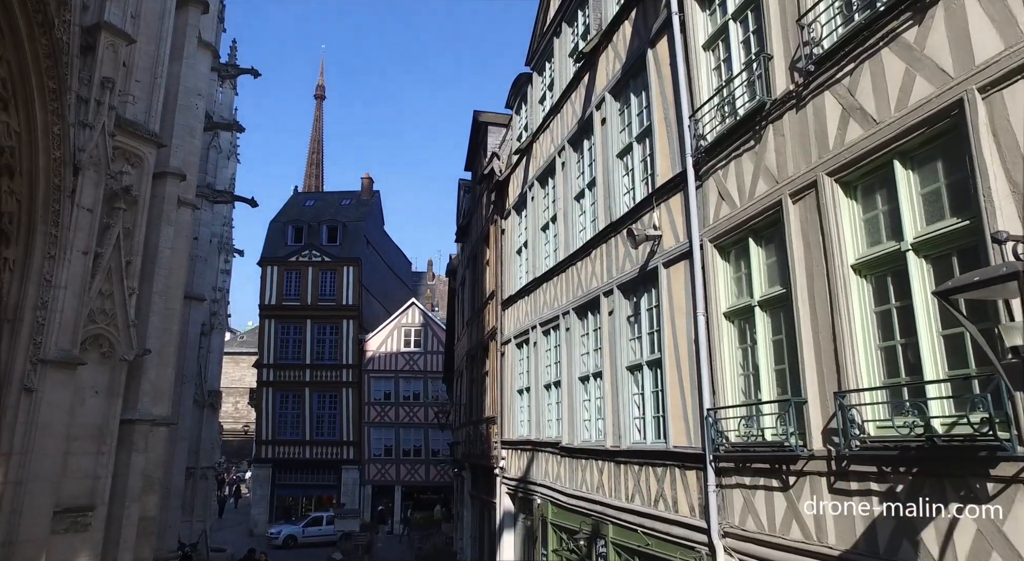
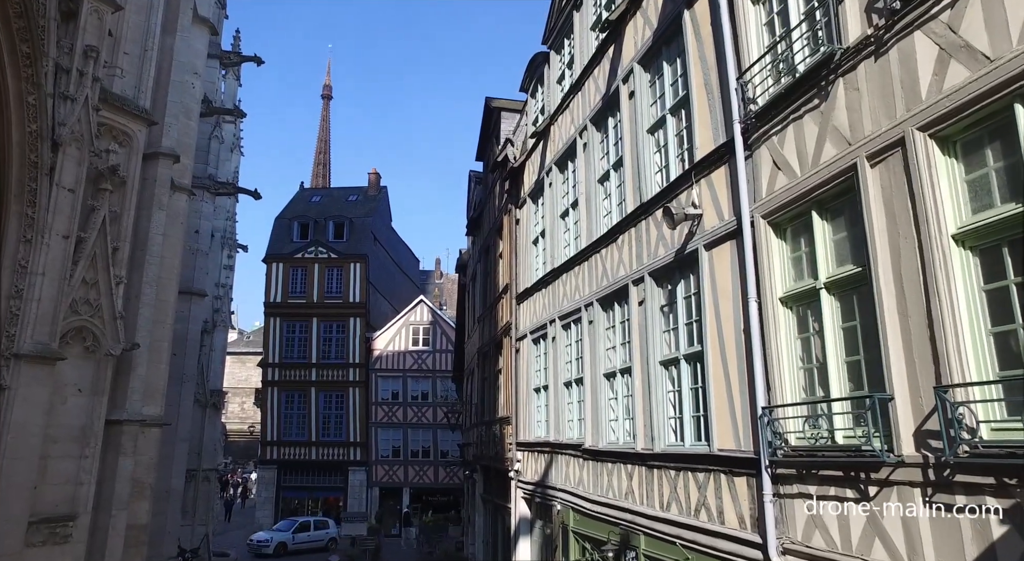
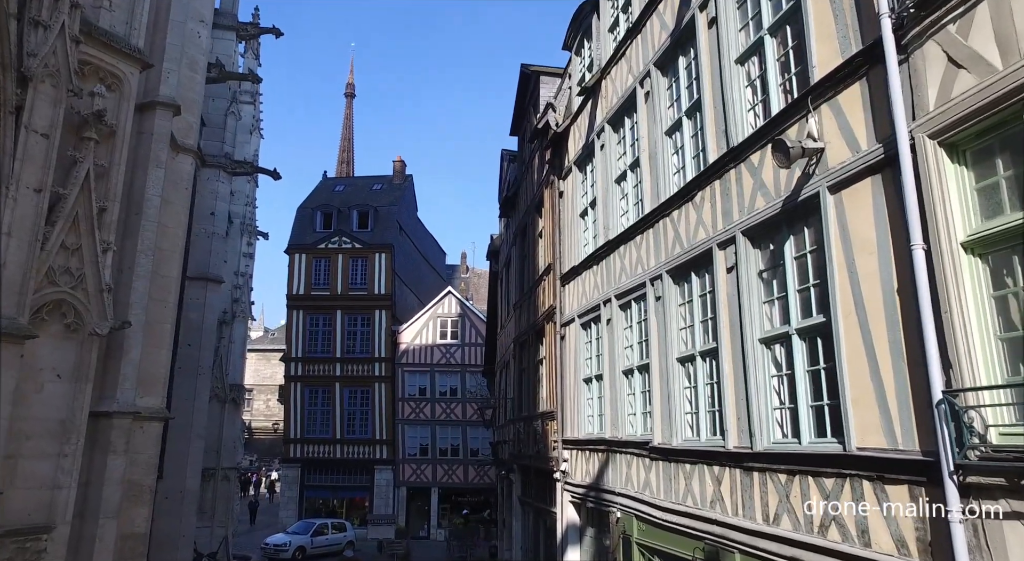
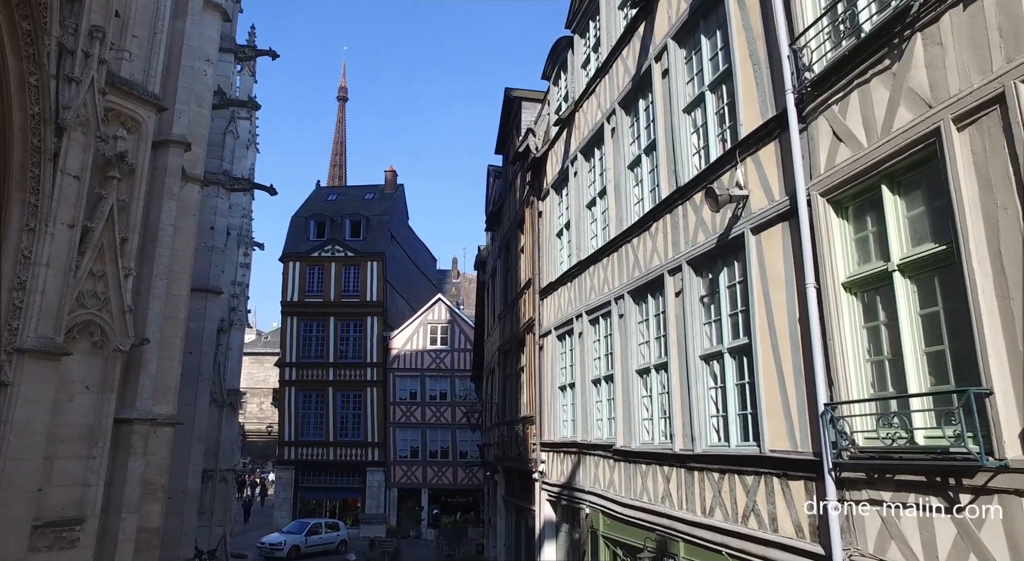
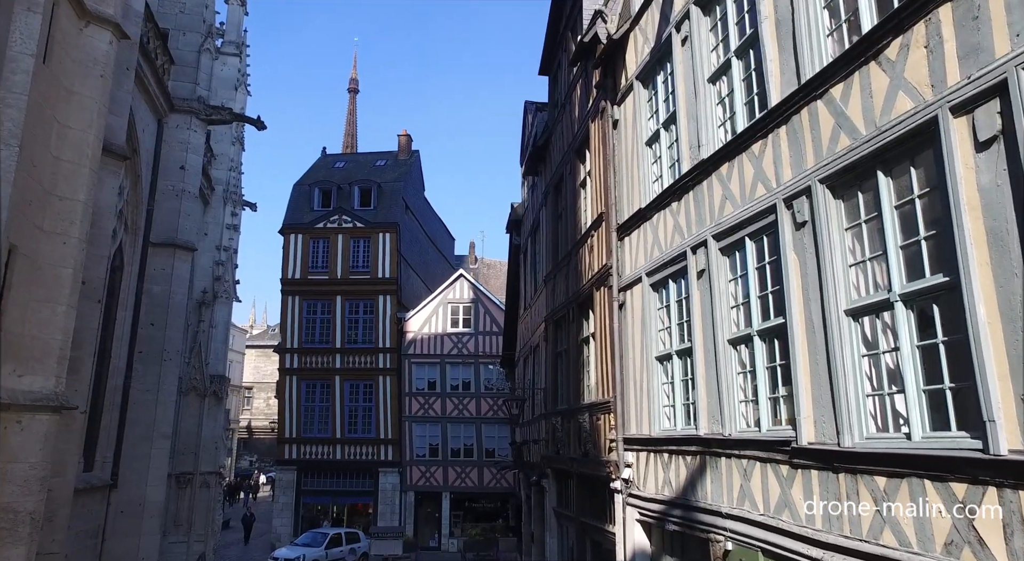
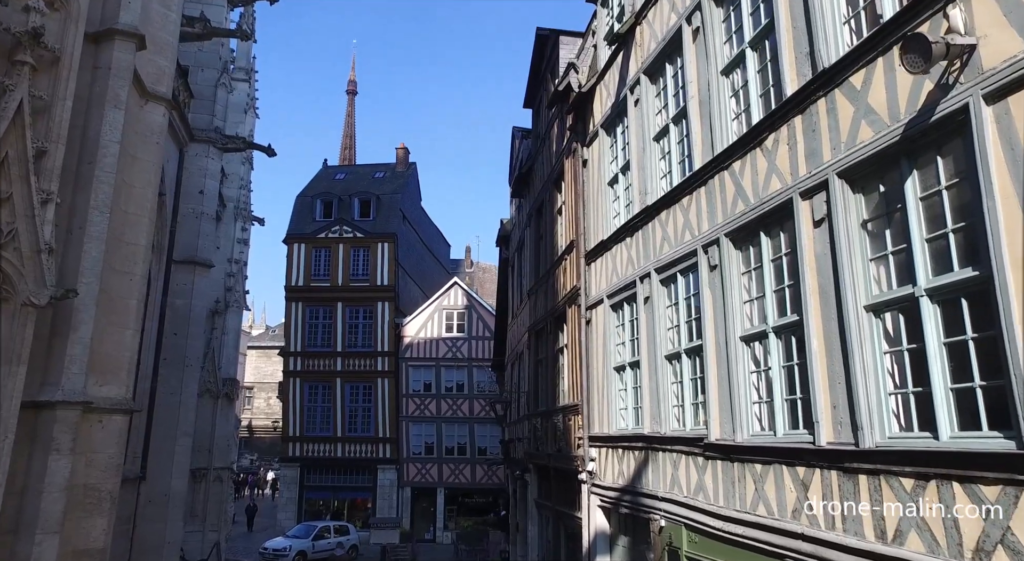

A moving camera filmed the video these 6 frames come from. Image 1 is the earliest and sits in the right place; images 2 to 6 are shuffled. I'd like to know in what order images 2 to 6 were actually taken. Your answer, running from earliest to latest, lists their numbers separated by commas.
2, 4, 3, 6, 5
